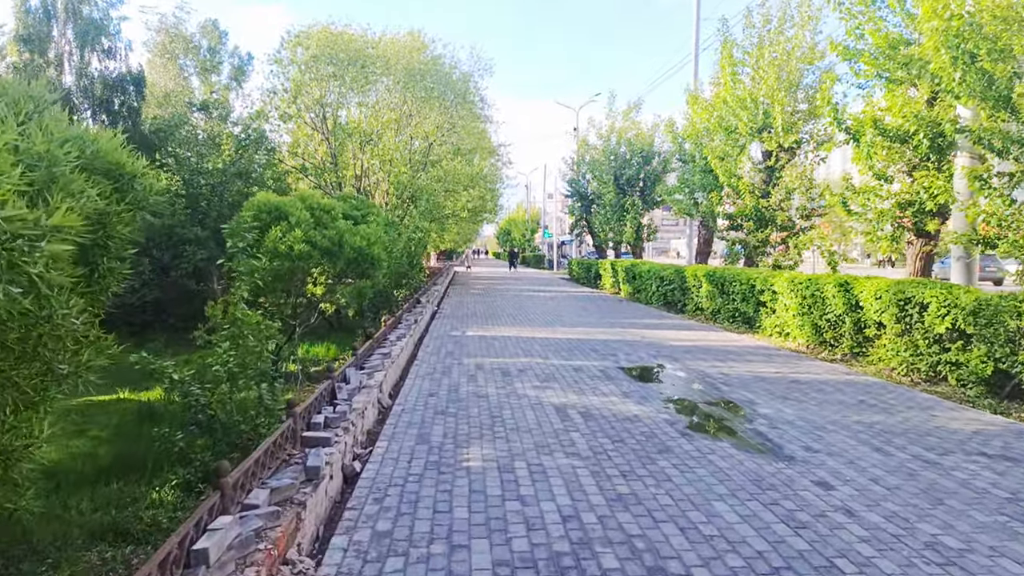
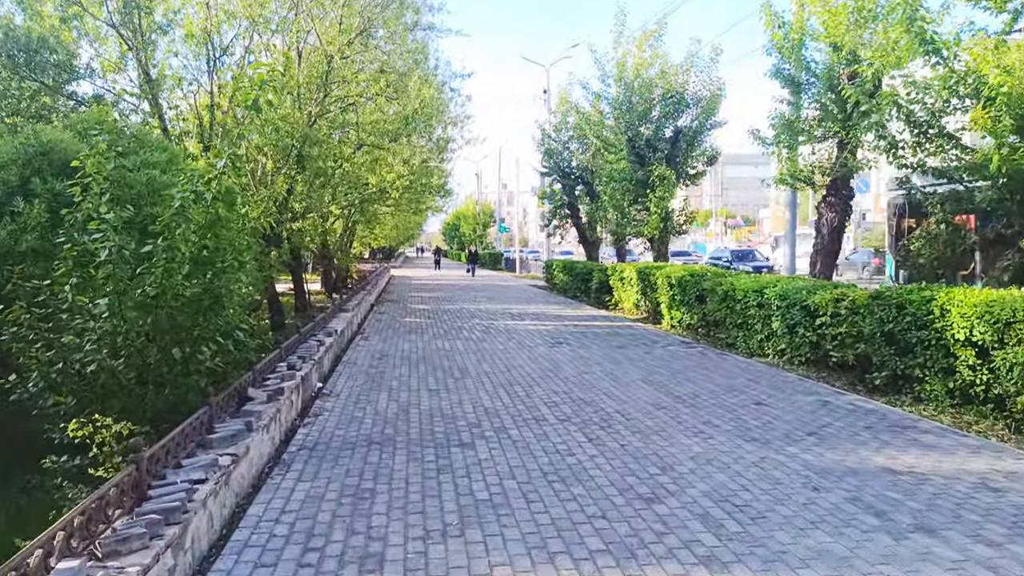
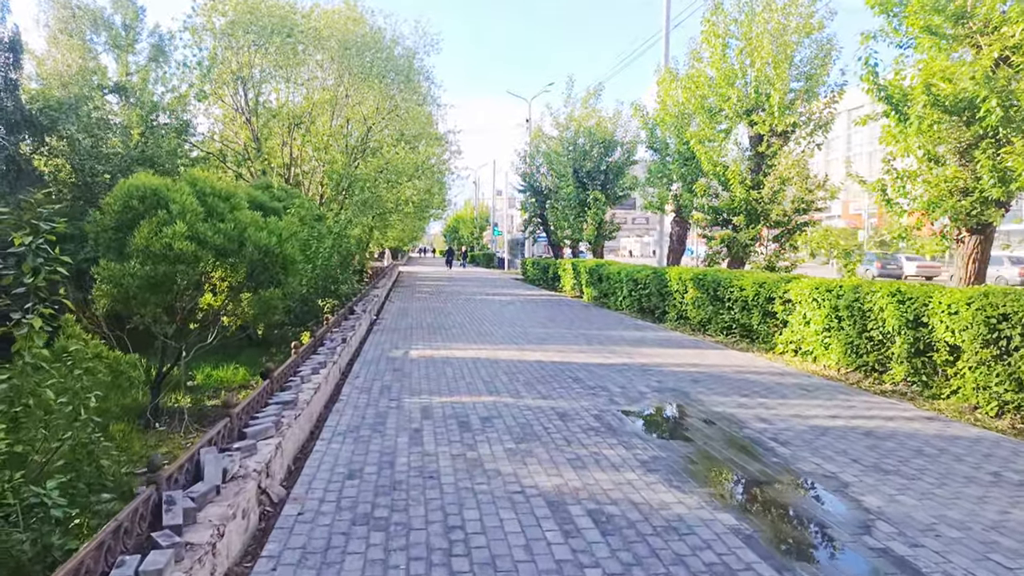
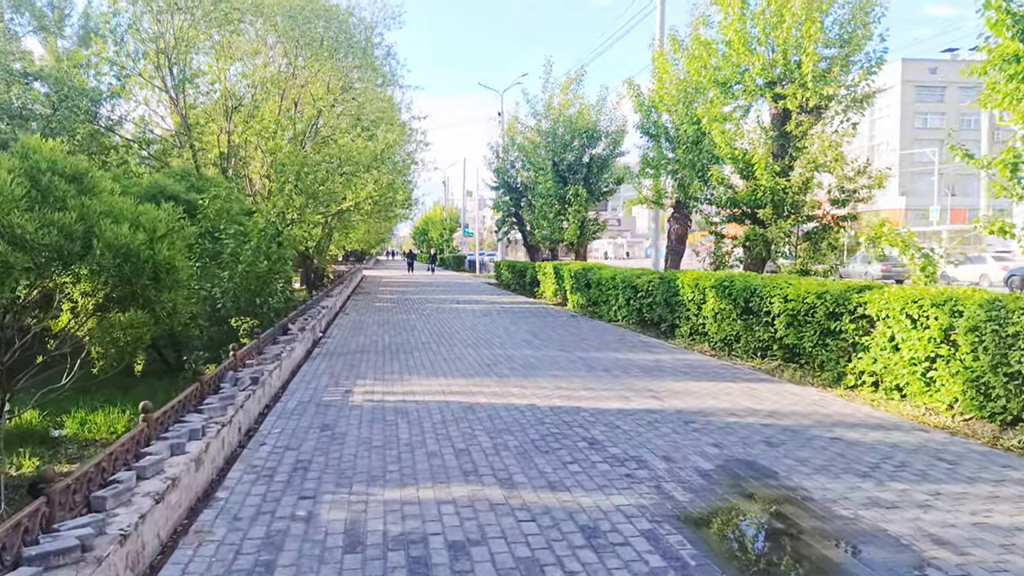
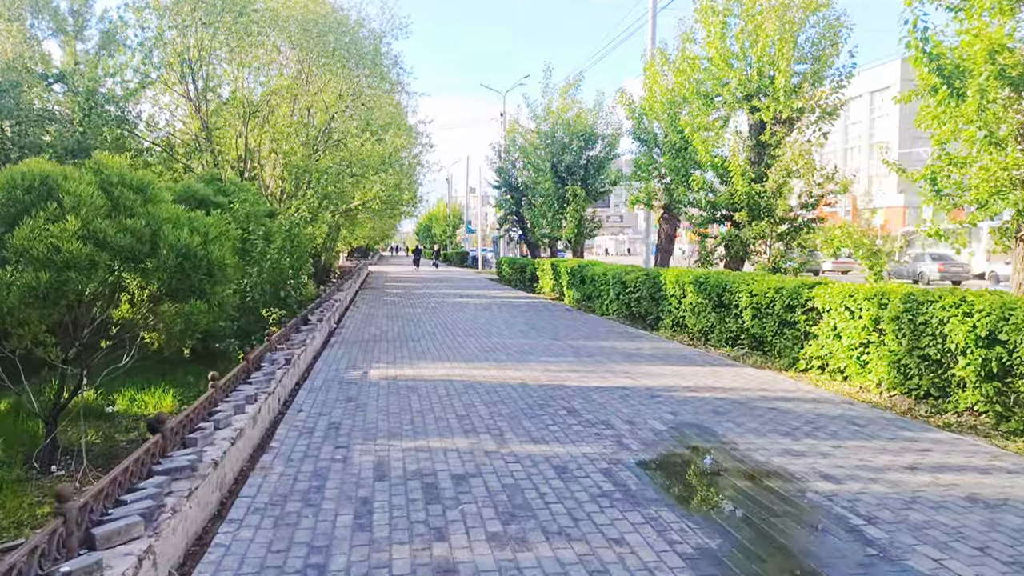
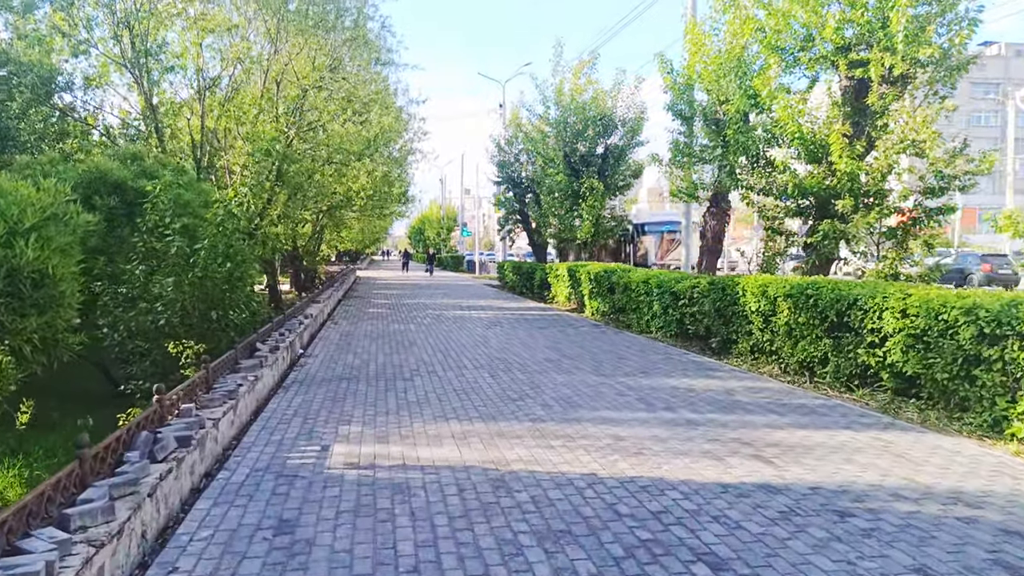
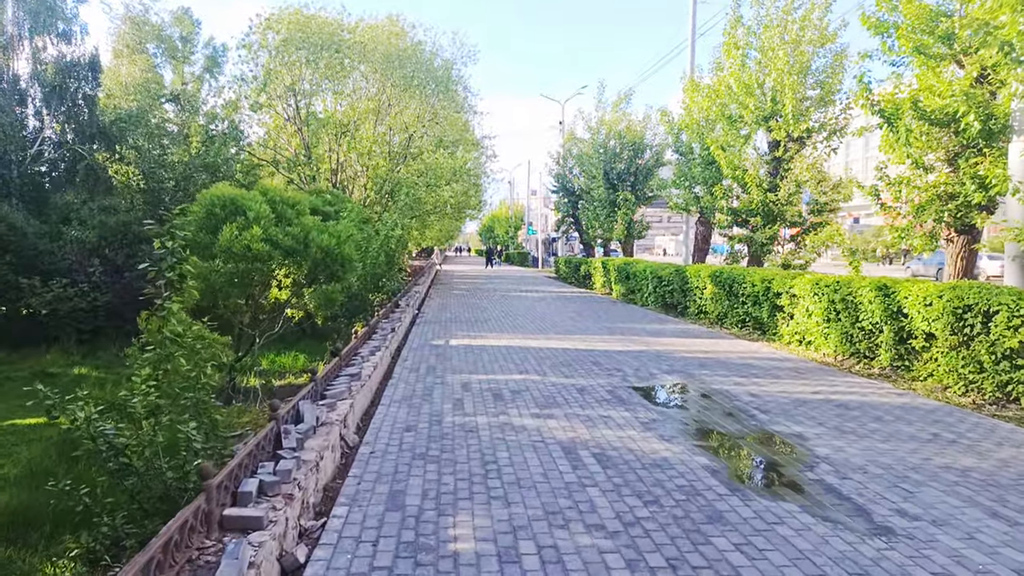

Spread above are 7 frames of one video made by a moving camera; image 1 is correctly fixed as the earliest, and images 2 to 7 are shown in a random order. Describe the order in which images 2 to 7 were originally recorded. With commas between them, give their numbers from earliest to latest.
7, 3, 5, 4, 6, 2
